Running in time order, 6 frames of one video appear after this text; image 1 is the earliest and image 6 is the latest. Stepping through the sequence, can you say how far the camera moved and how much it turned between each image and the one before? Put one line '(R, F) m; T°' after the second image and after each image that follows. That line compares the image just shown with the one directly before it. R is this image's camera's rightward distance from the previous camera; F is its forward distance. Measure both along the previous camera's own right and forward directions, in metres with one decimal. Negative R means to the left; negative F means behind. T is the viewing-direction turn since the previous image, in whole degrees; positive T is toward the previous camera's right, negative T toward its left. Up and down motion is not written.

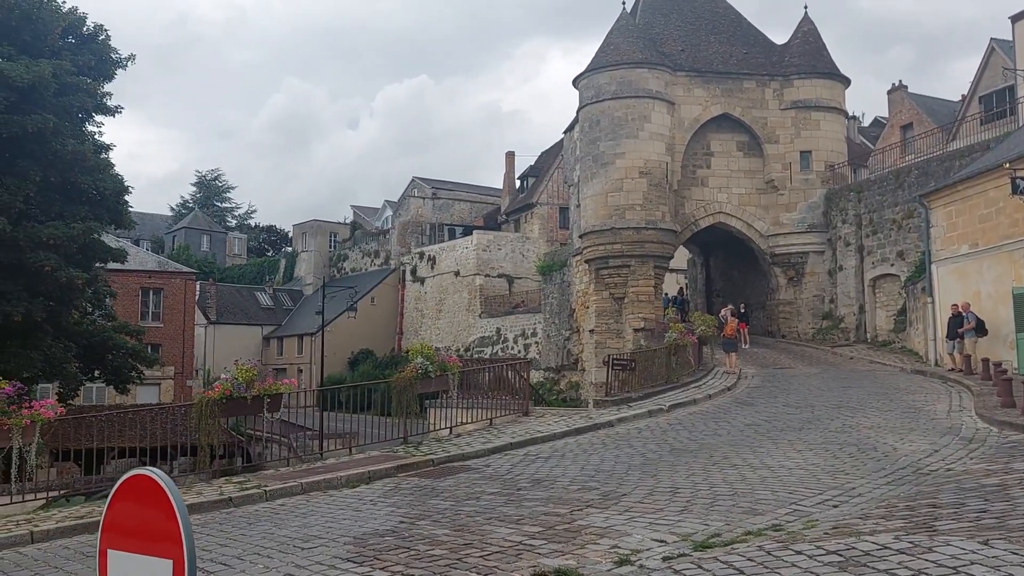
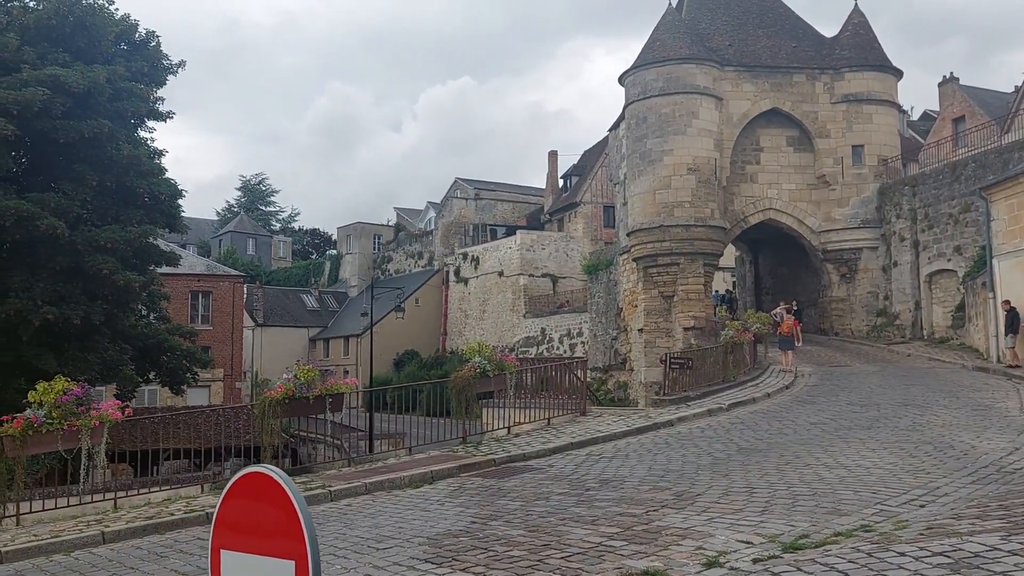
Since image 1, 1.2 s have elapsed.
(-0.2, +0.1) m; -2°
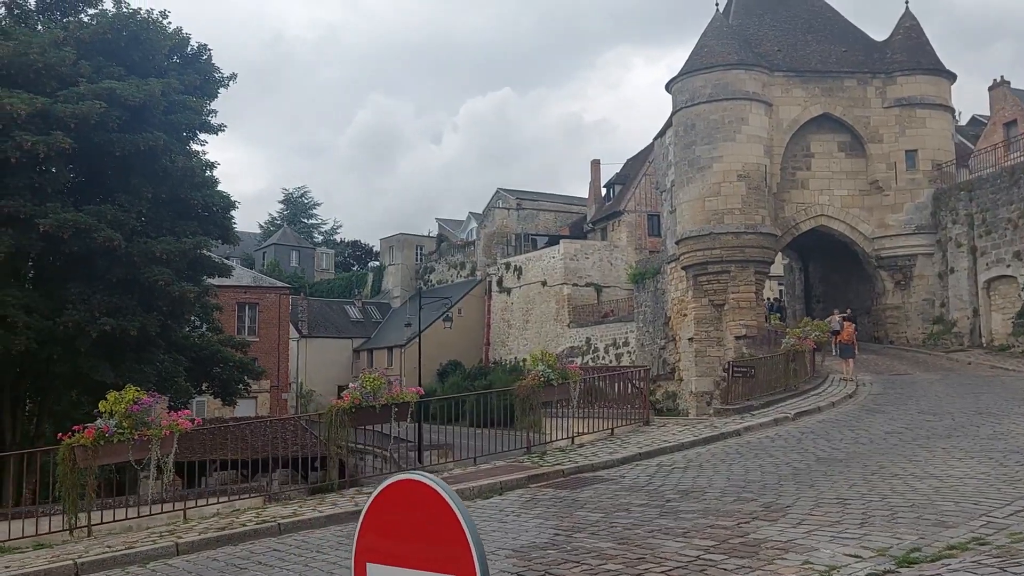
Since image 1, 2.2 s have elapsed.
(-0.3, +0.2) m; -2°
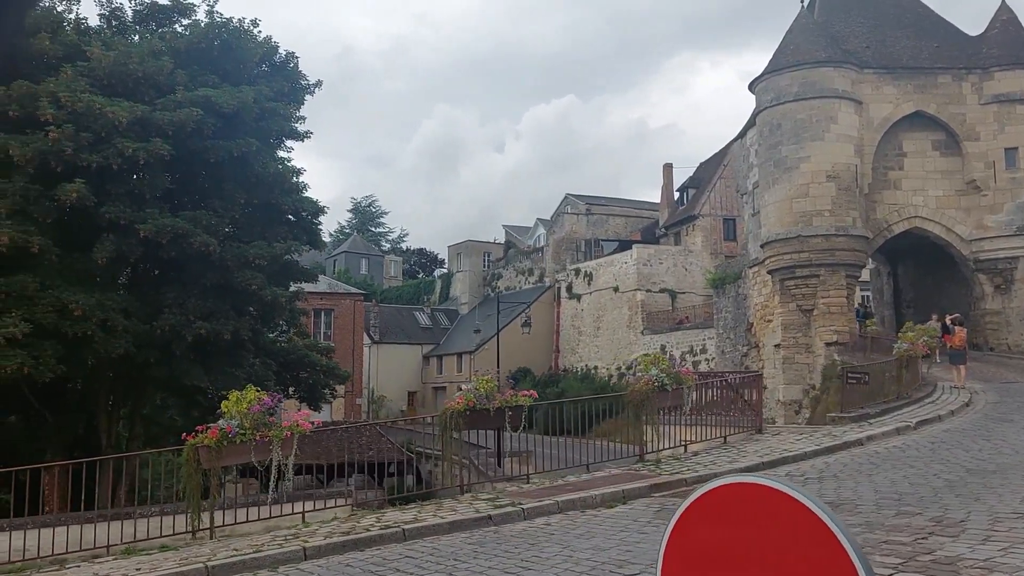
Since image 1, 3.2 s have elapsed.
(-0.6, +0.3) m; -3°
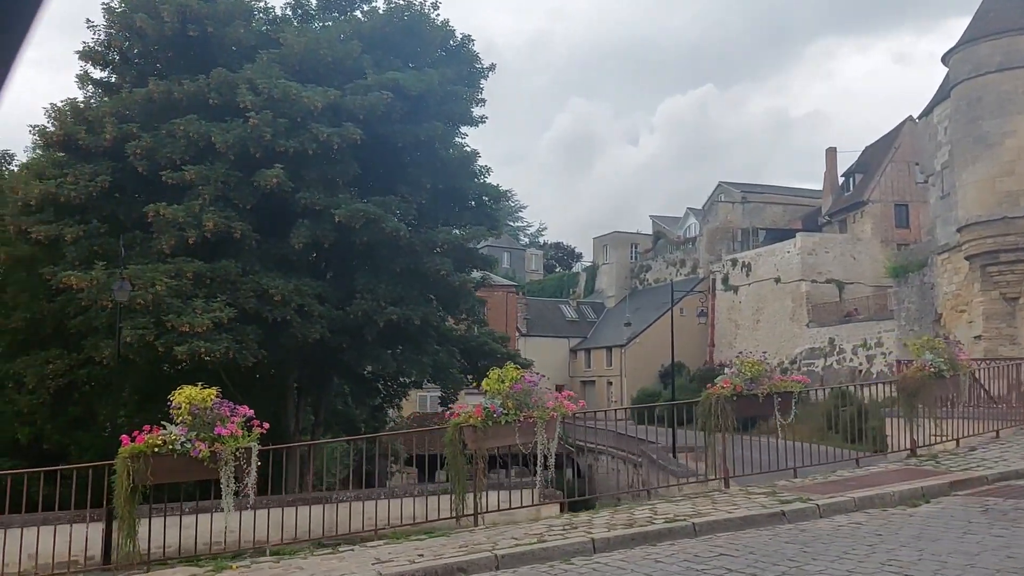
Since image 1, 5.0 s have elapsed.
(-1.3, +0.6) m; -7°
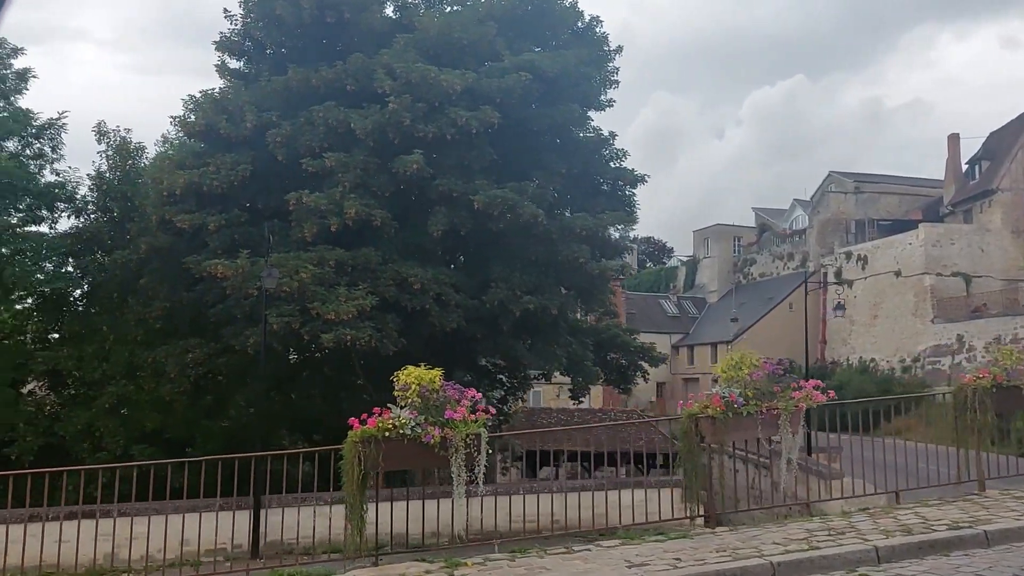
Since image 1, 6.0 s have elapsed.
(-1.2, +0.5) m; -4°
